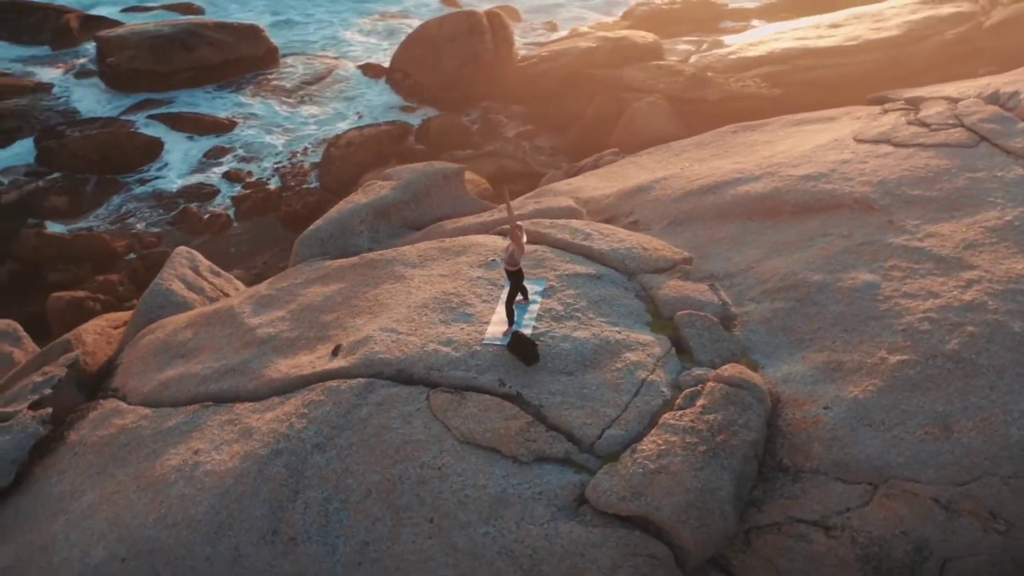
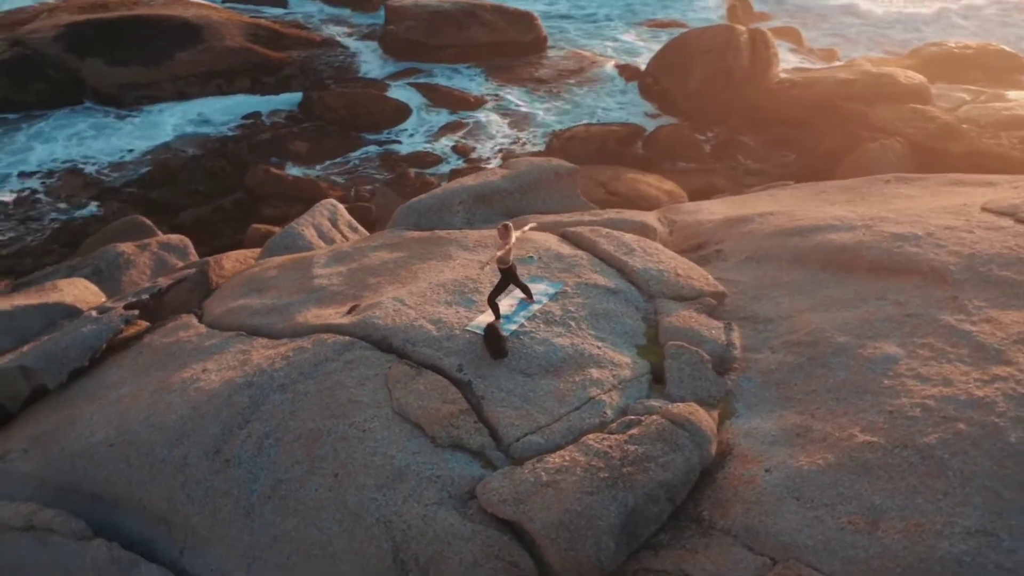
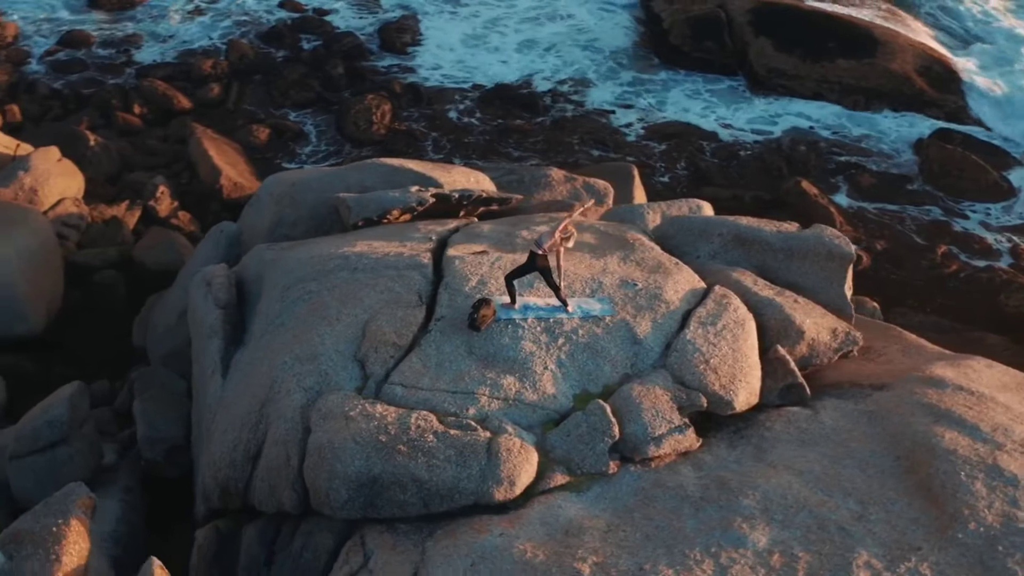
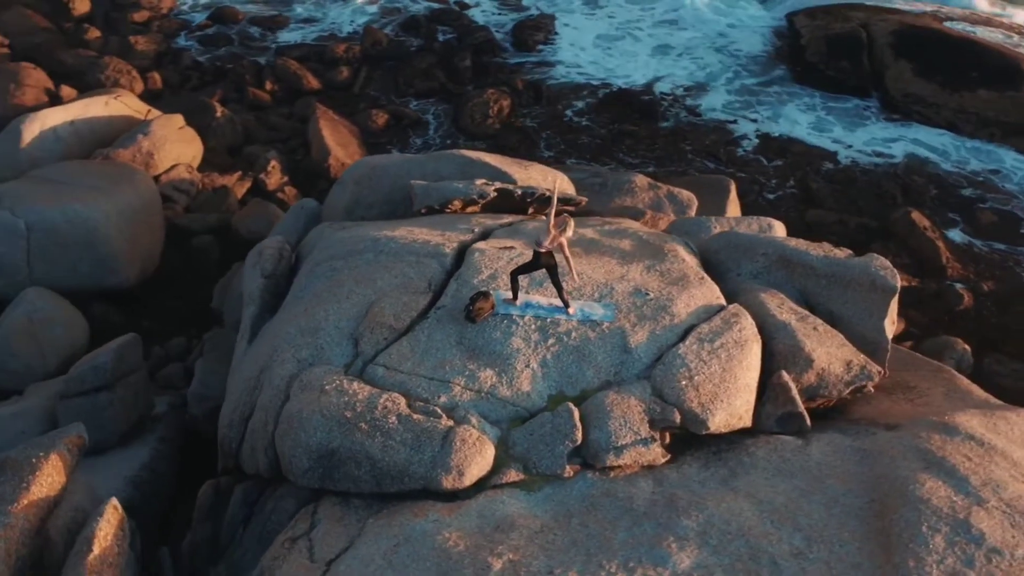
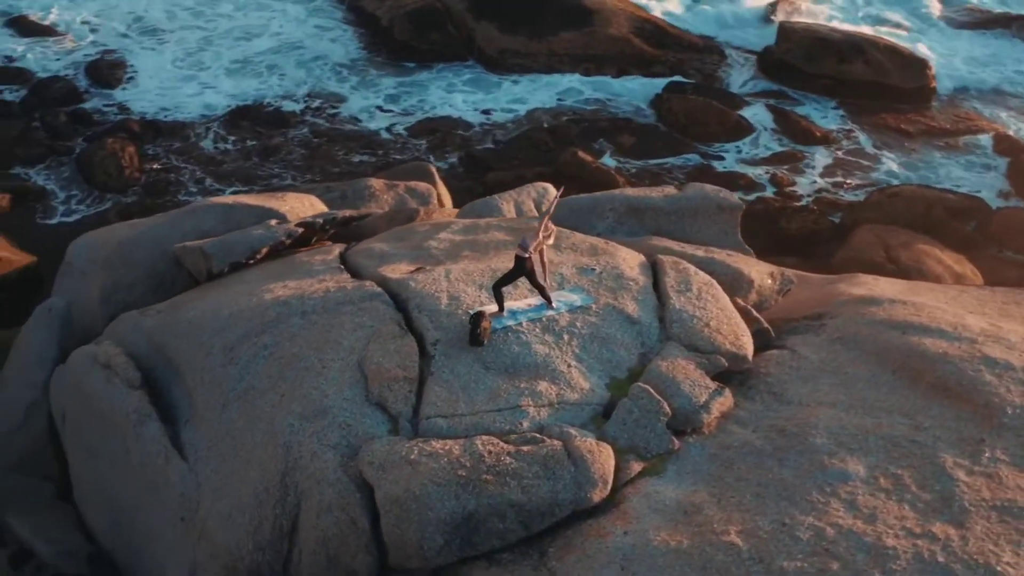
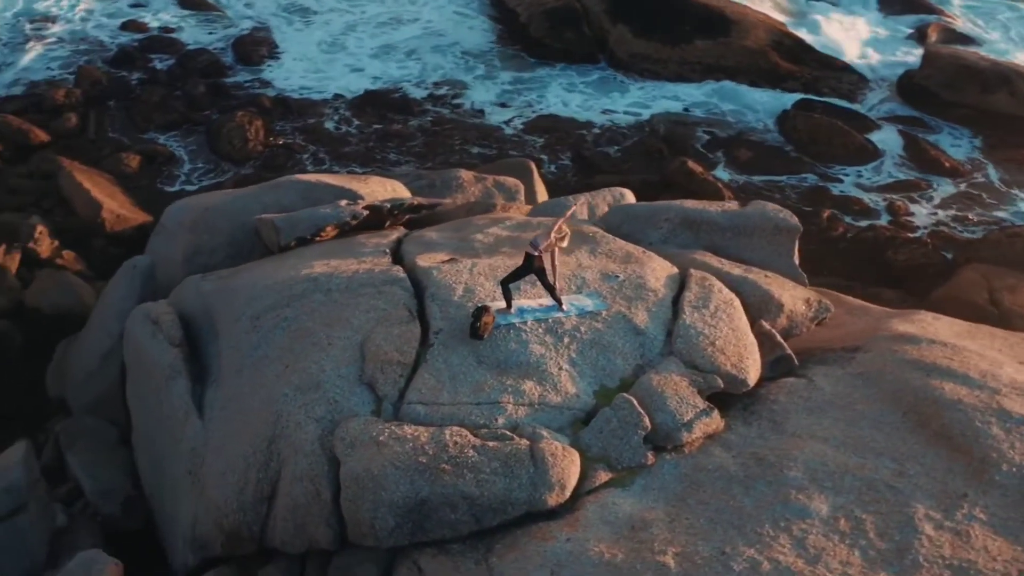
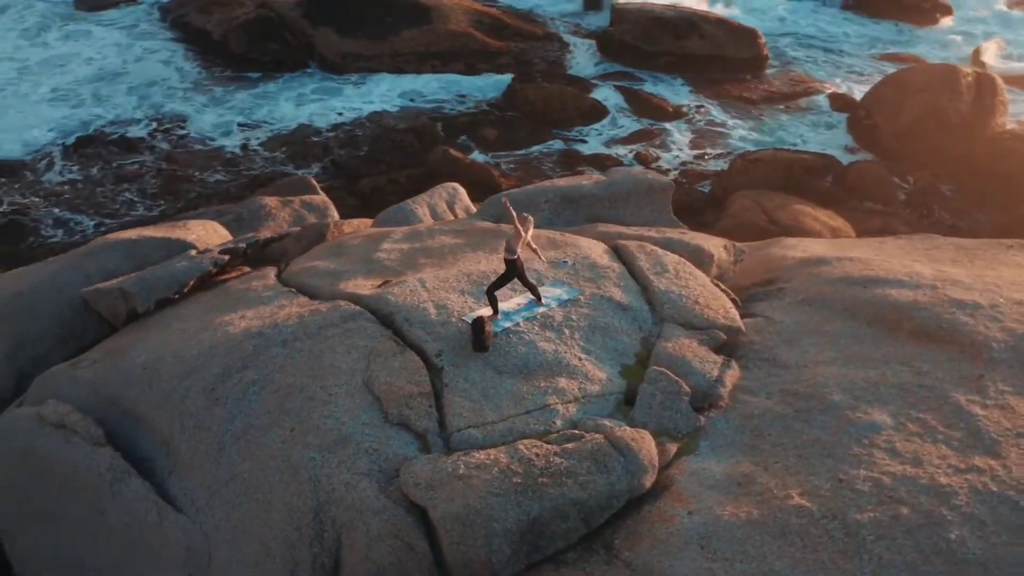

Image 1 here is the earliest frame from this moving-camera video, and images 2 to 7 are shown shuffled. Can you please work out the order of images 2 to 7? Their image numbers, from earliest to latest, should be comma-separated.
2, 7, 5, 6, 3, 4
